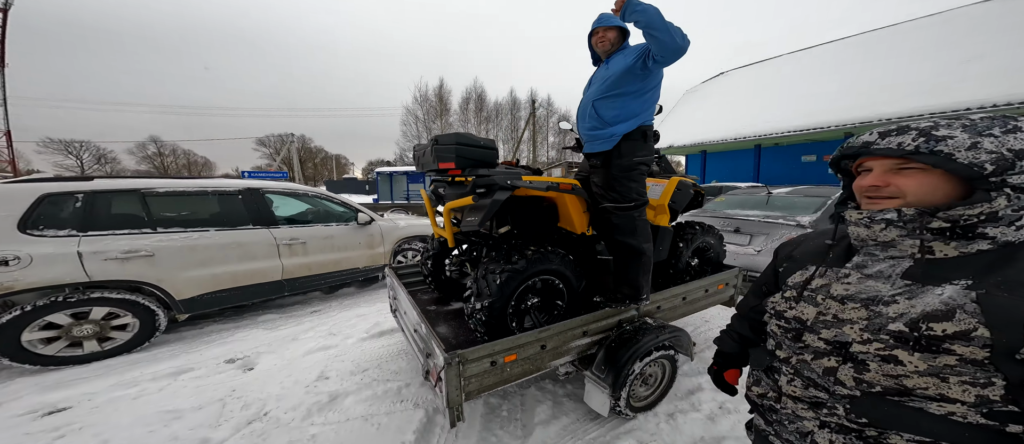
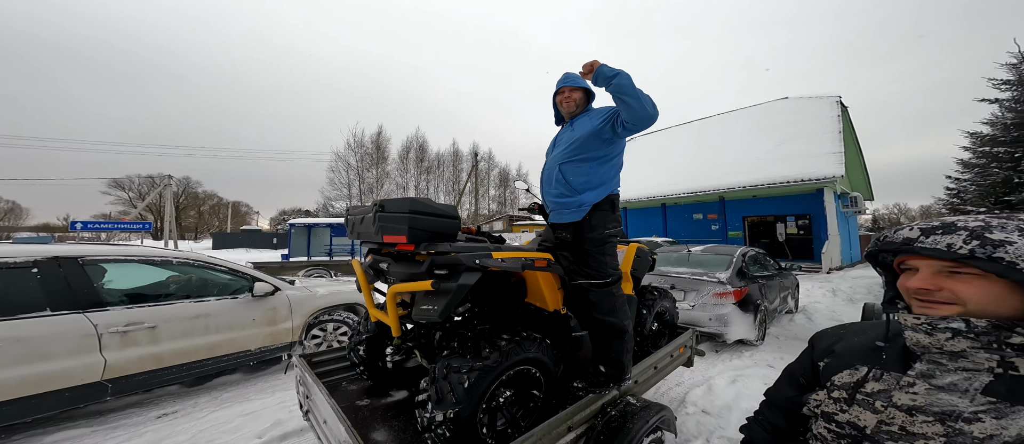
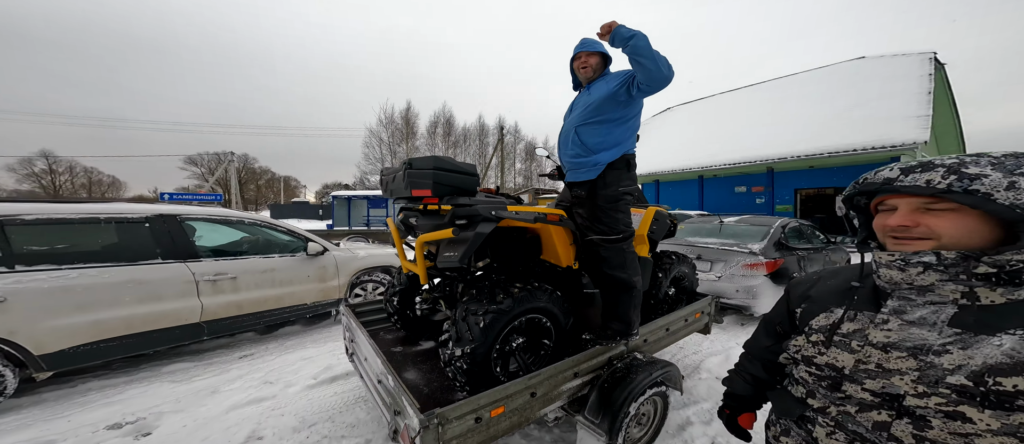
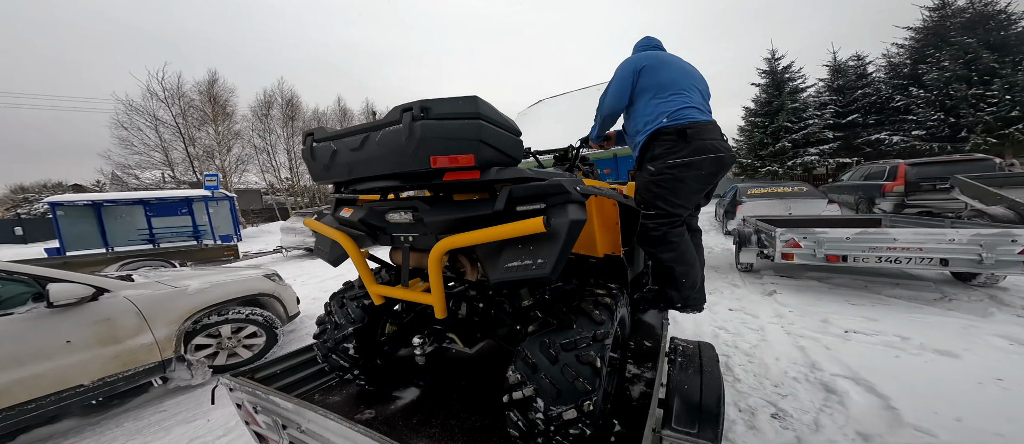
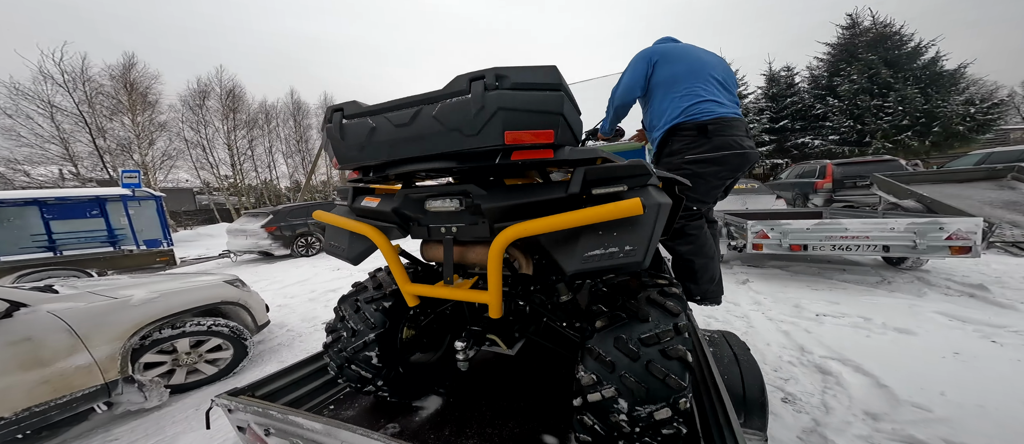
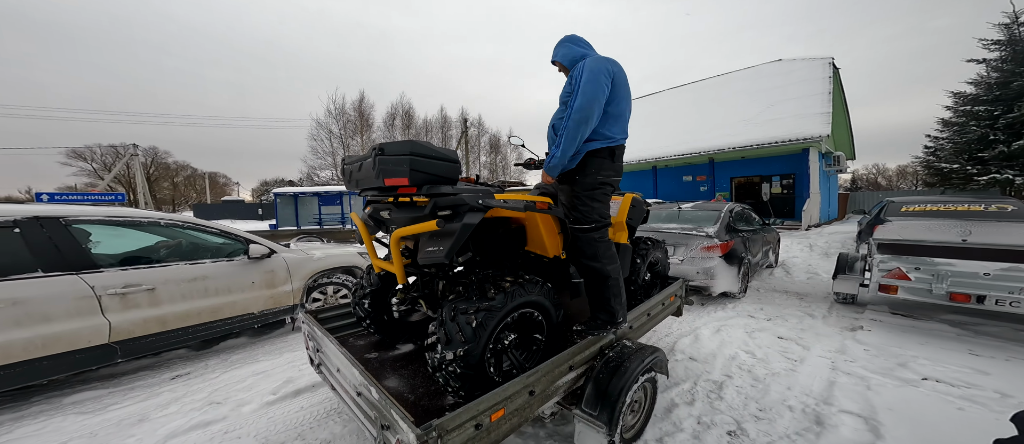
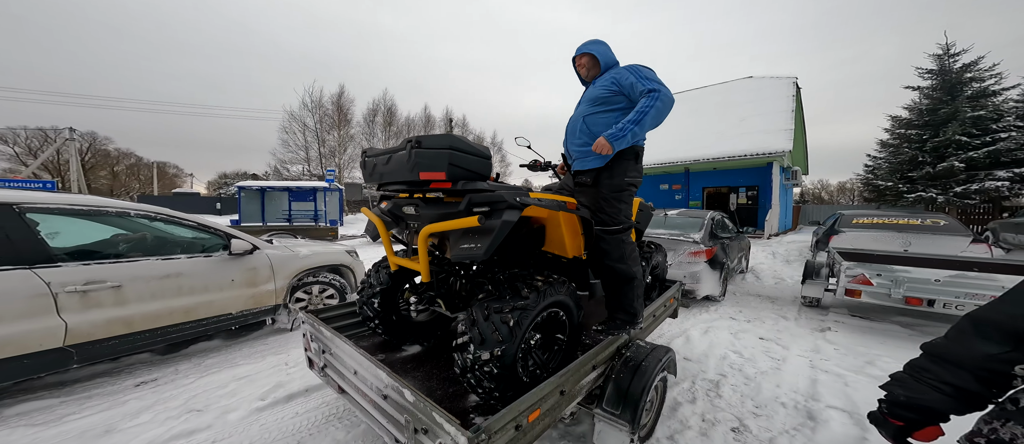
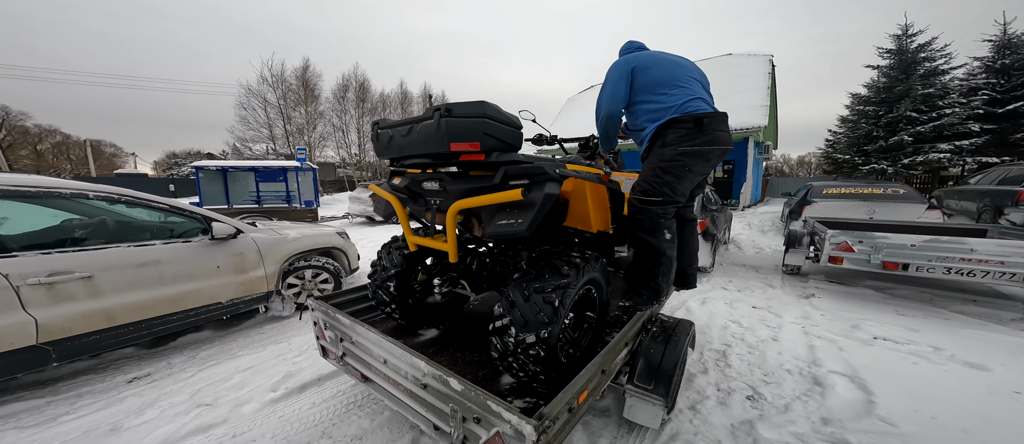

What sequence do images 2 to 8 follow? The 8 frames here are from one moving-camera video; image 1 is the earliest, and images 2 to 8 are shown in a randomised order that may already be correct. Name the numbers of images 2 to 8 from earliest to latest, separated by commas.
3, 2, 7, 6, 8, 4, 5
